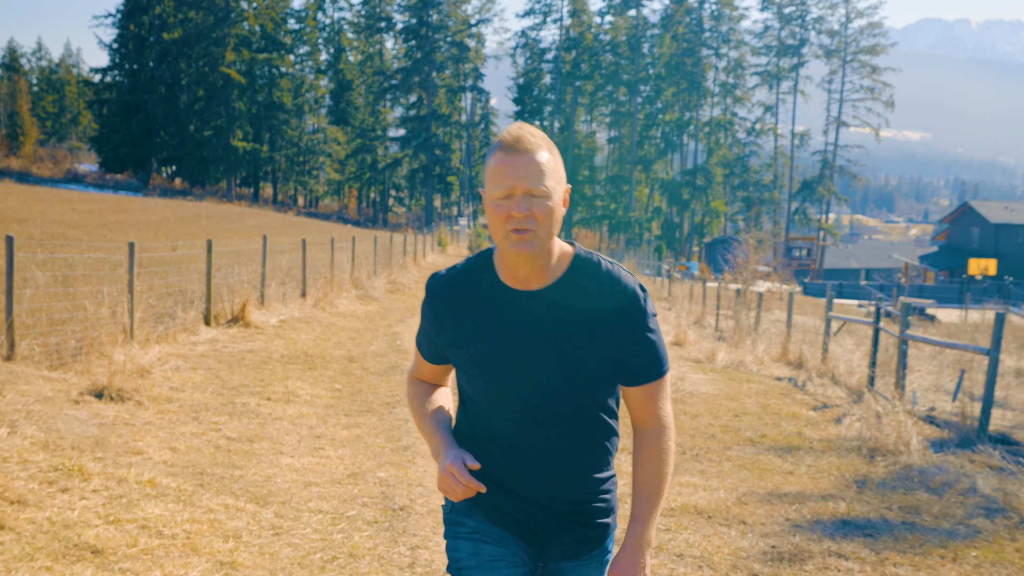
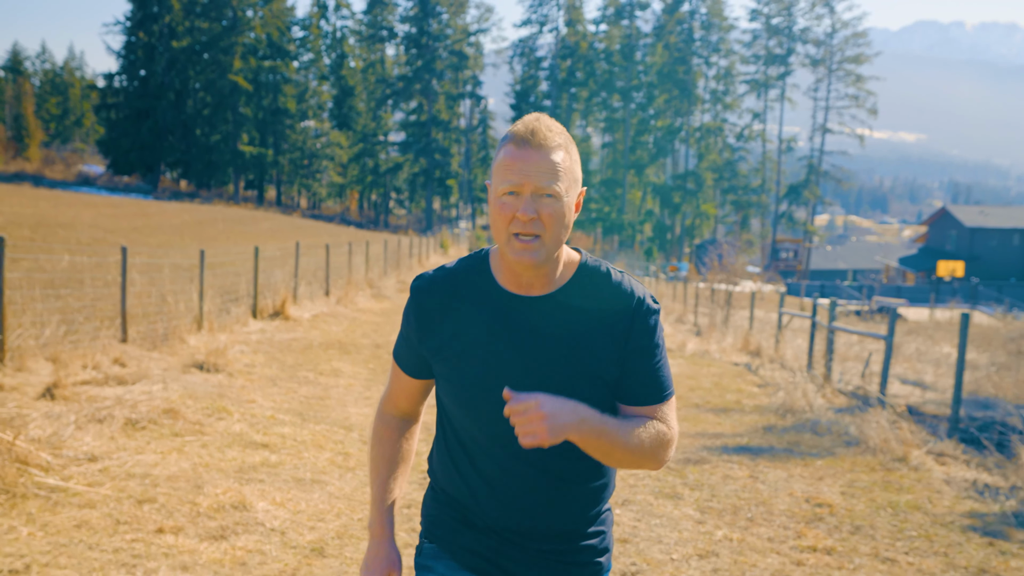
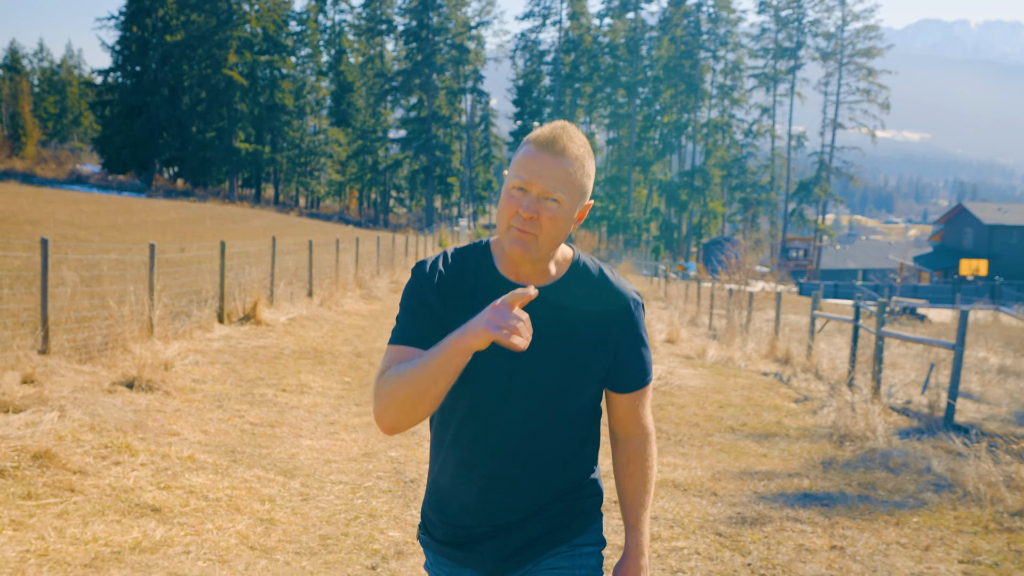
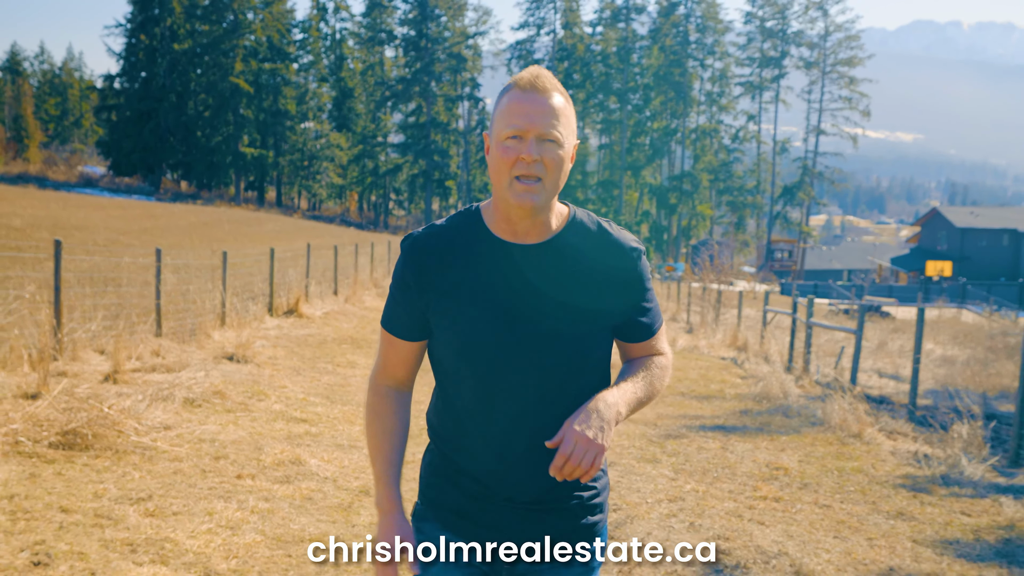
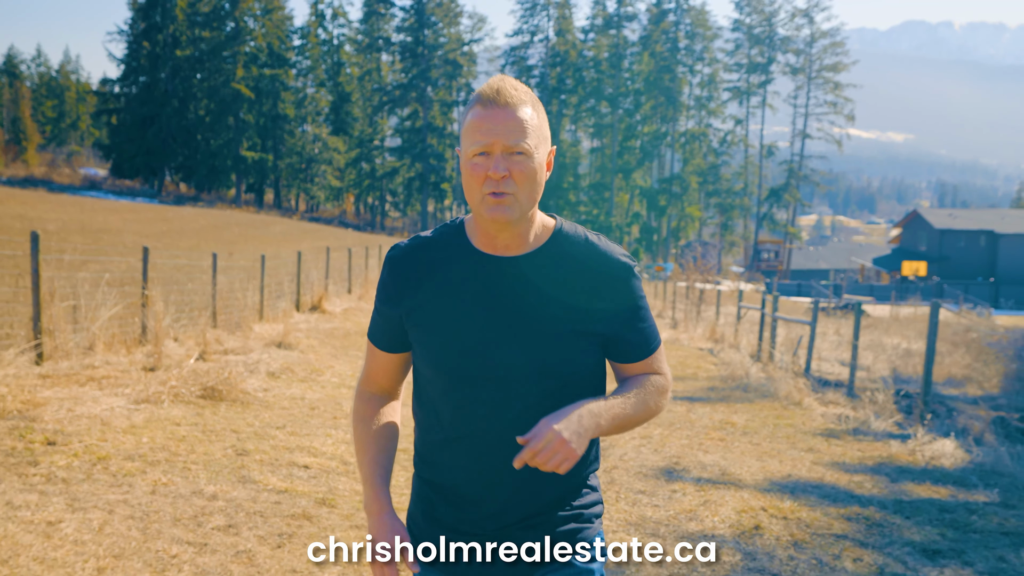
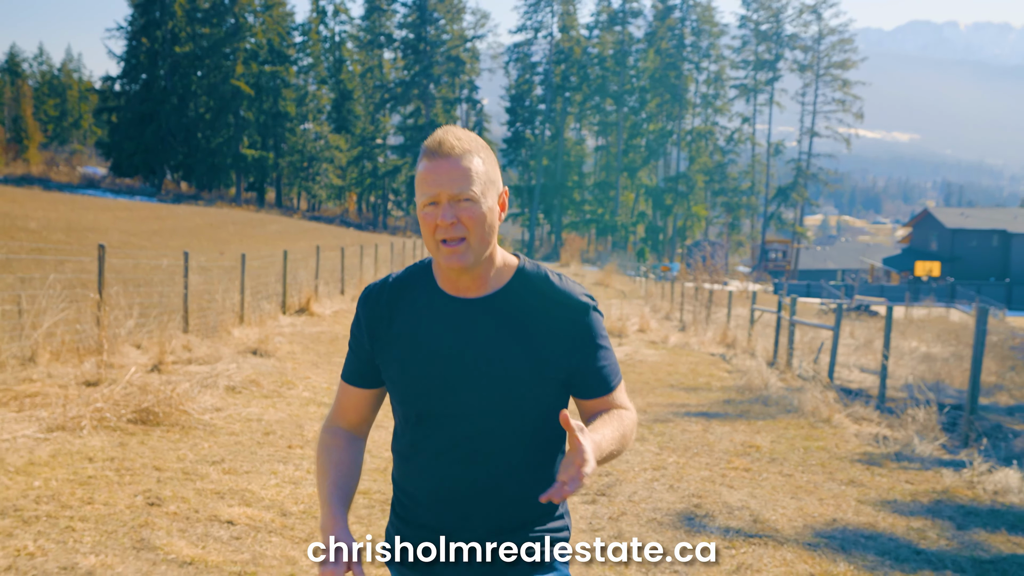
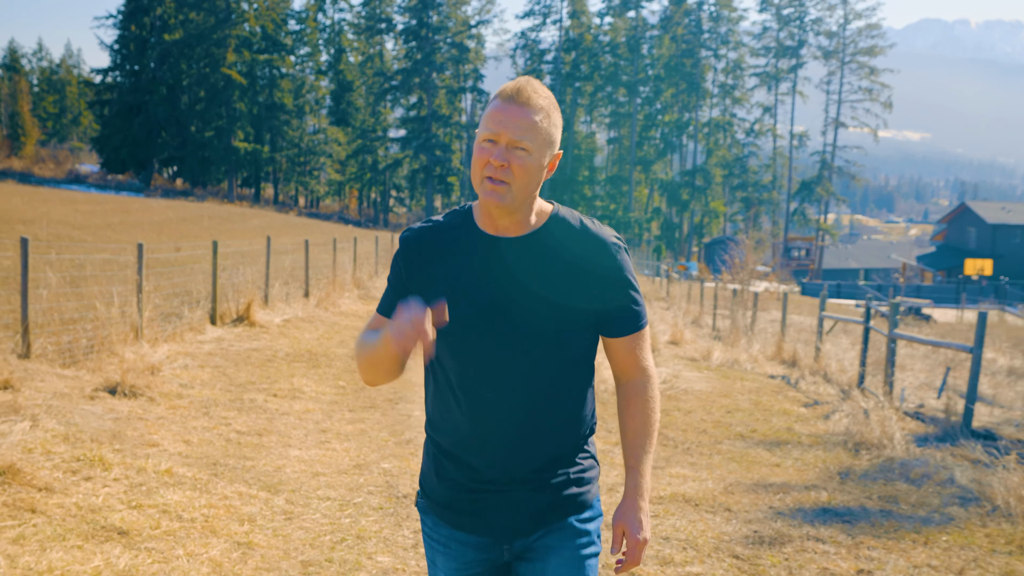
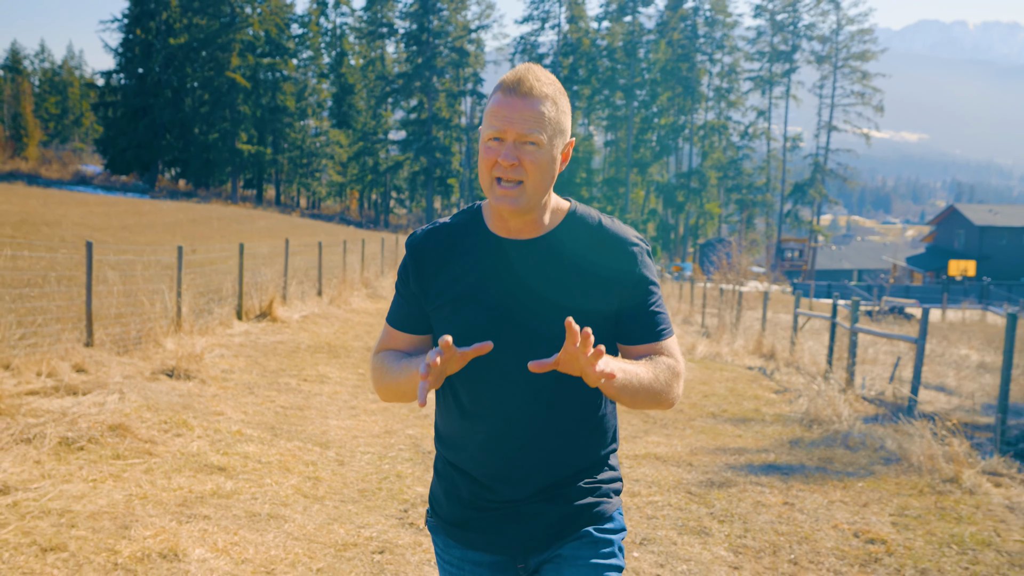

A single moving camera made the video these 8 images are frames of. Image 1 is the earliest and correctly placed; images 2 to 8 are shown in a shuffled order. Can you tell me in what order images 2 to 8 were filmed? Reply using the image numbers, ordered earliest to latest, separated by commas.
7, 3, 8, 2, 4, 6, 5
